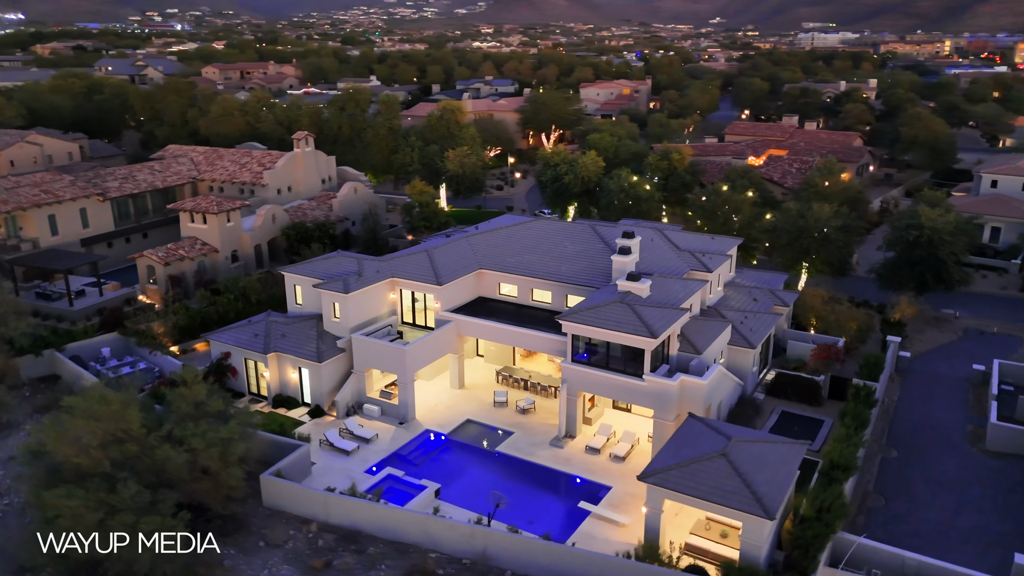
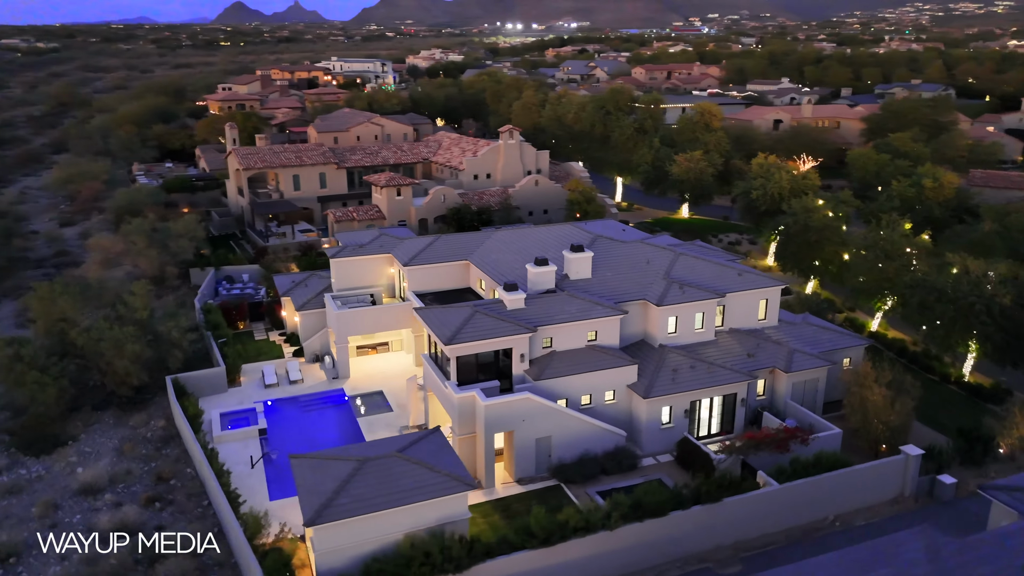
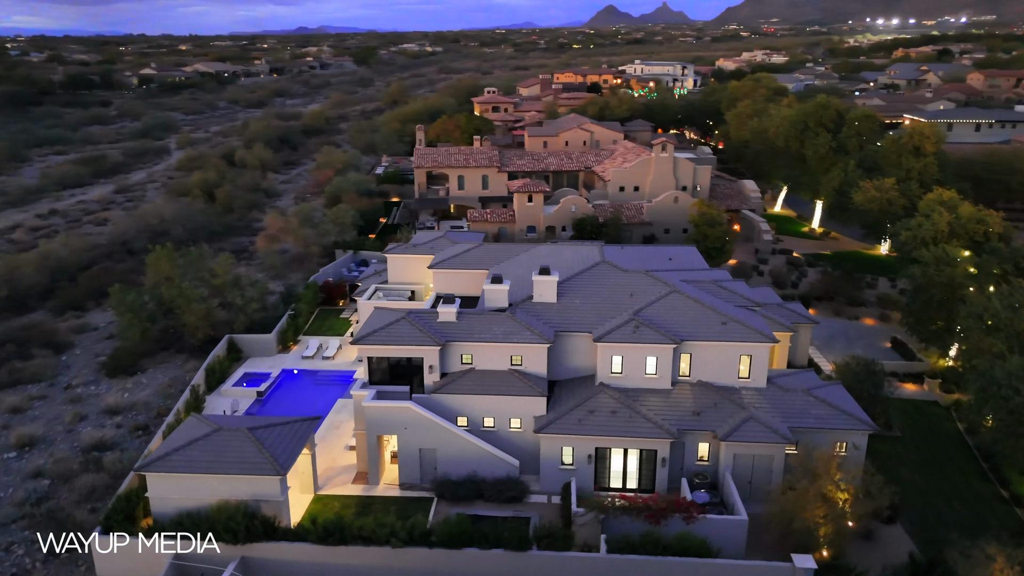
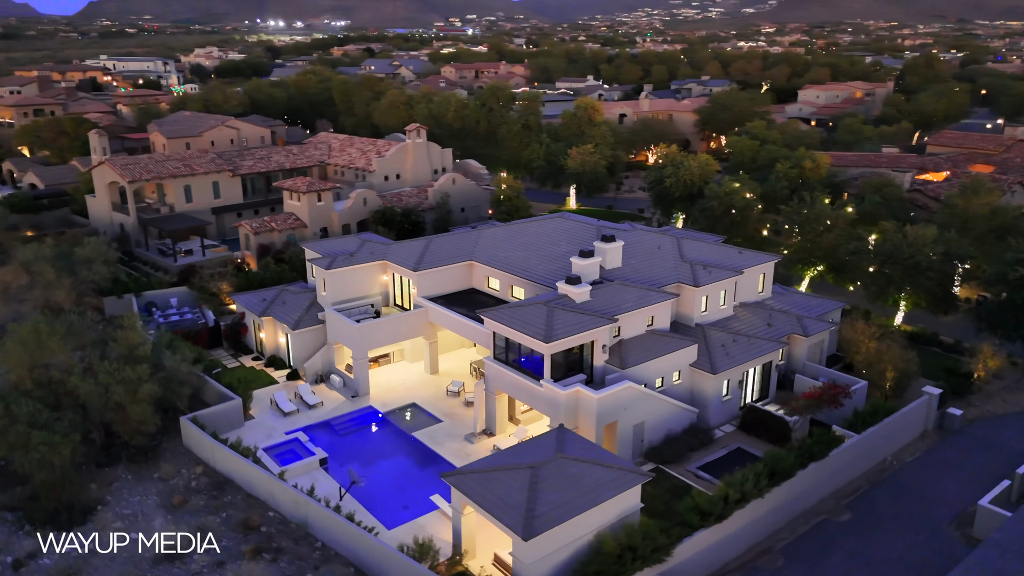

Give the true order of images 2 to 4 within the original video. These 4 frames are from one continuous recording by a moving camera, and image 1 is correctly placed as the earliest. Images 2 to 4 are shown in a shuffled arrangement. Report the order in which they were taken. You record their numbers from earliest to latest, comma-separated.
4, 2, 3
